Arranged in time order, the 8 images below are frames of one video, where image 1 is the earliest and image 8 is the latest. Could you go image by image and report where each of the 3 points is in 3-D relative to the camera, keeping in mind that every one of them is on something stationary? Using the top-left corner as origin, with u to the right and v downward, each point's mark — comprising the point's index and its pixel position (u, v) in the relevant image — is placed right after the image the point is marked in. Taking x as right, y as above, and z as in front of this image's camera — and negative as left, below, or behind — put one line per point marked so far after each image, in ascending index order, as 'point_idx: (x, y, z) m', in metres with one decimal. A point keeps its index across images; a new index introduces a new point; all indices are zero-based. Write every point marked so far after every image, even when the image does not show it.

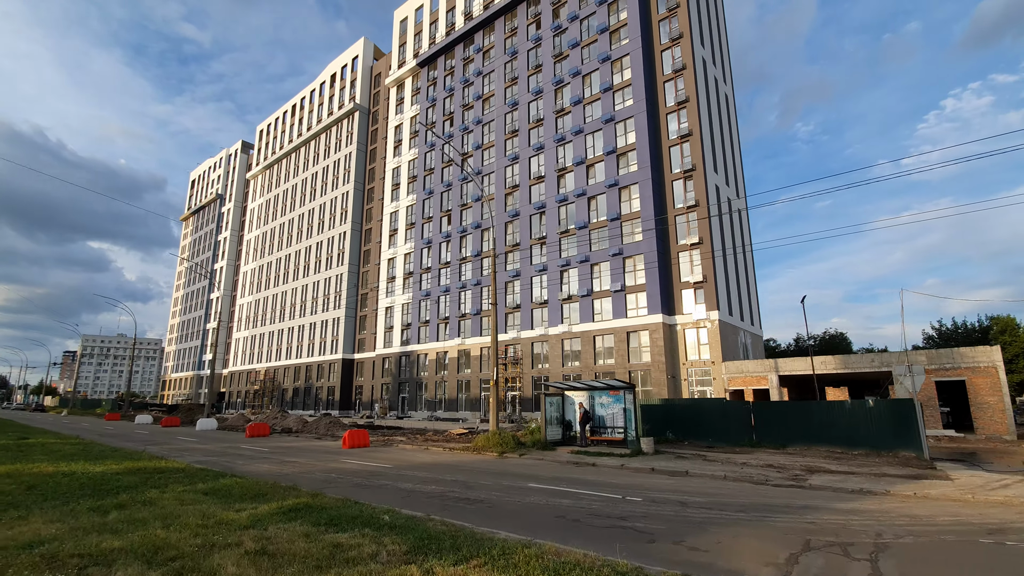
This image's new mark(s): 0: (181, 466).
0: (-9.8, -5.3, +13.9) m
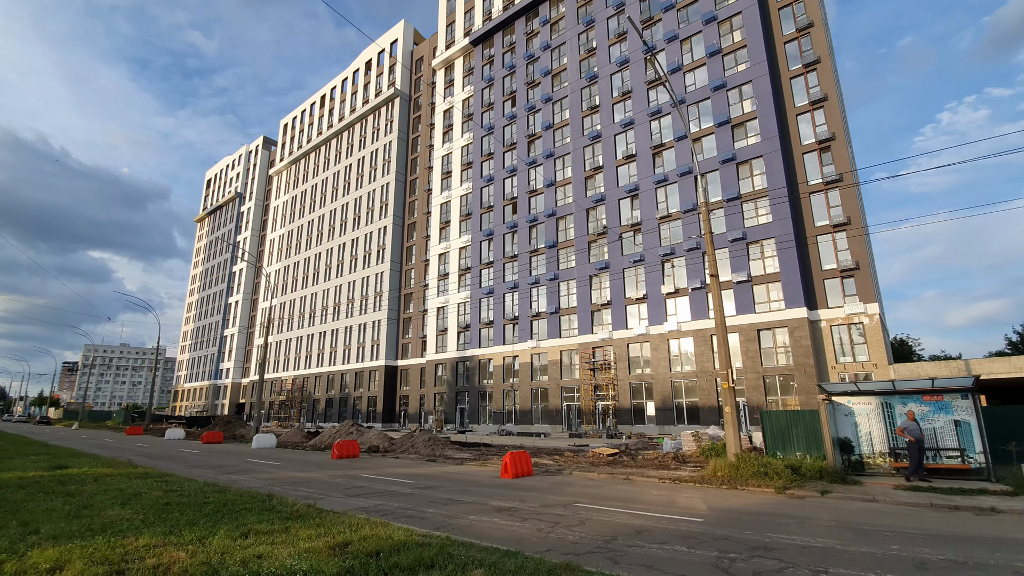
0: (-1.3, -3.7, +7.0) m
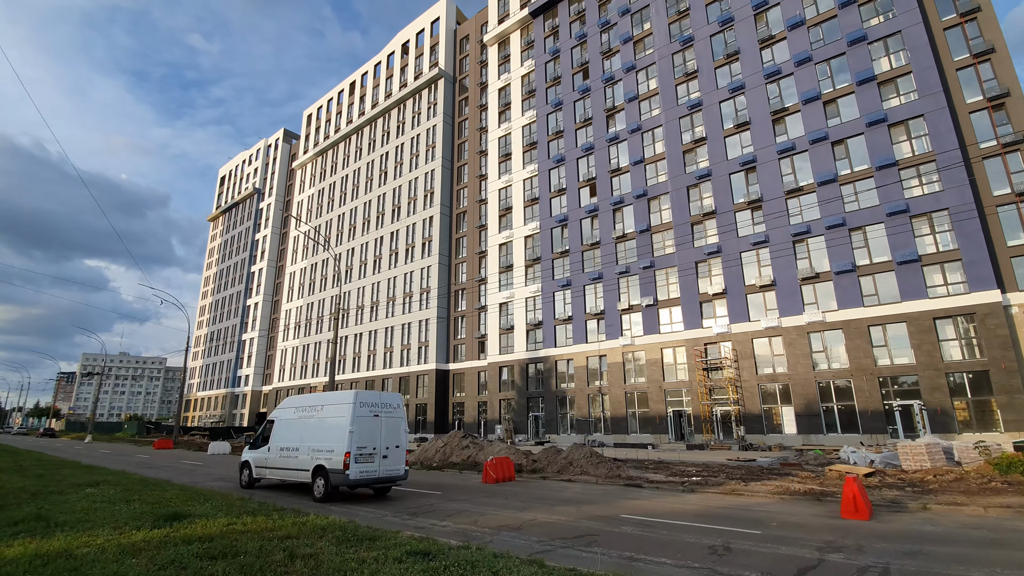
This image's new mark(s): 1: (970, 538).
0: (+7.1, -2.0, +0.7) m
1: (+9.6, -5.1, +9.6) m
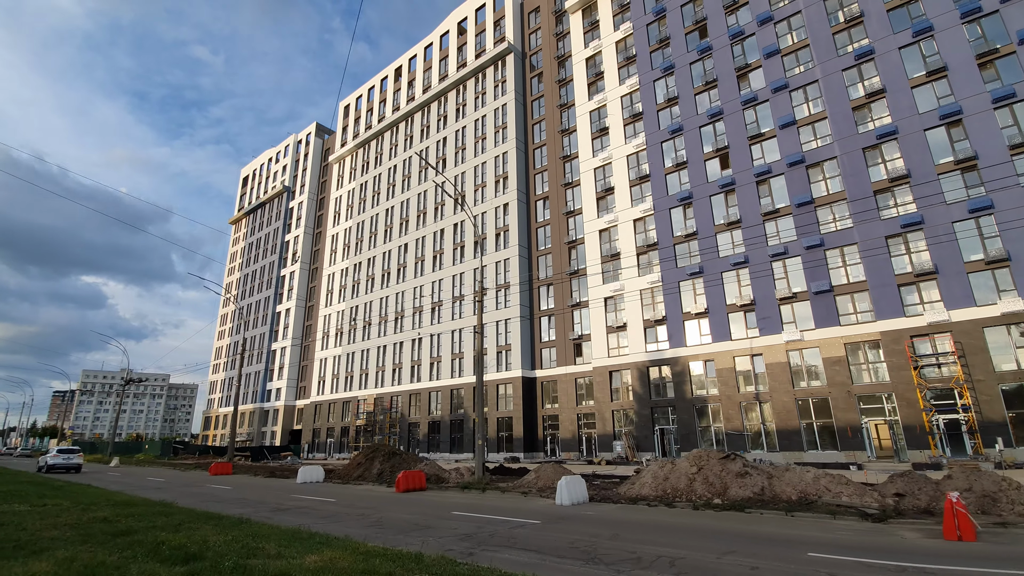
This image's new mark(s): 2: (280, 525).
0: (+17.7, +0.6, -7.0) m
1: (+20.2, -2.8, +1.9) m
2: (-5.8, -5.9, +11.9) m
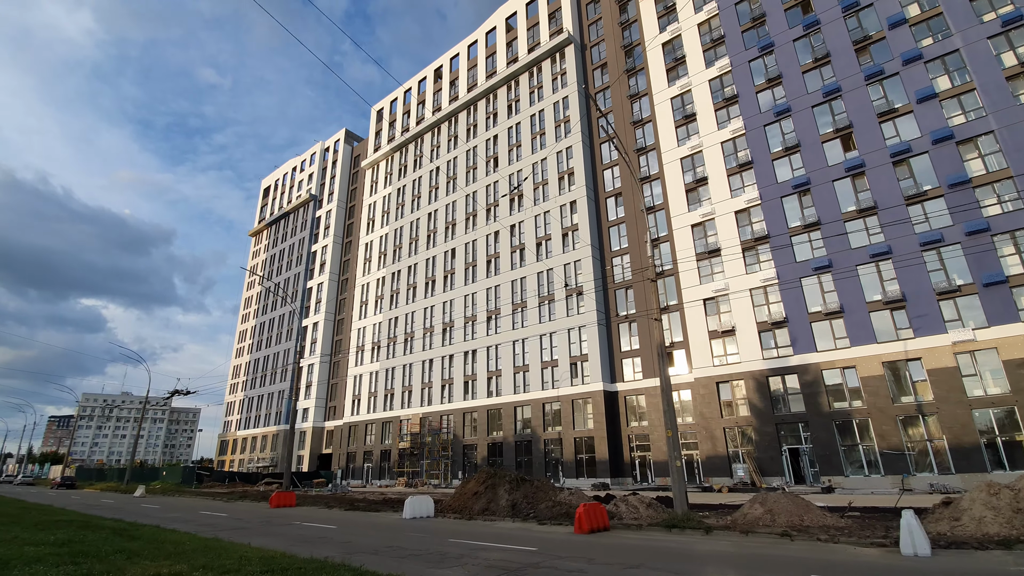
0: (+25.2, +3.2, -12.0) m
1: (+27.7, -0.7, -3.3) m
2: (+1.7, -4.4, +6.4) m
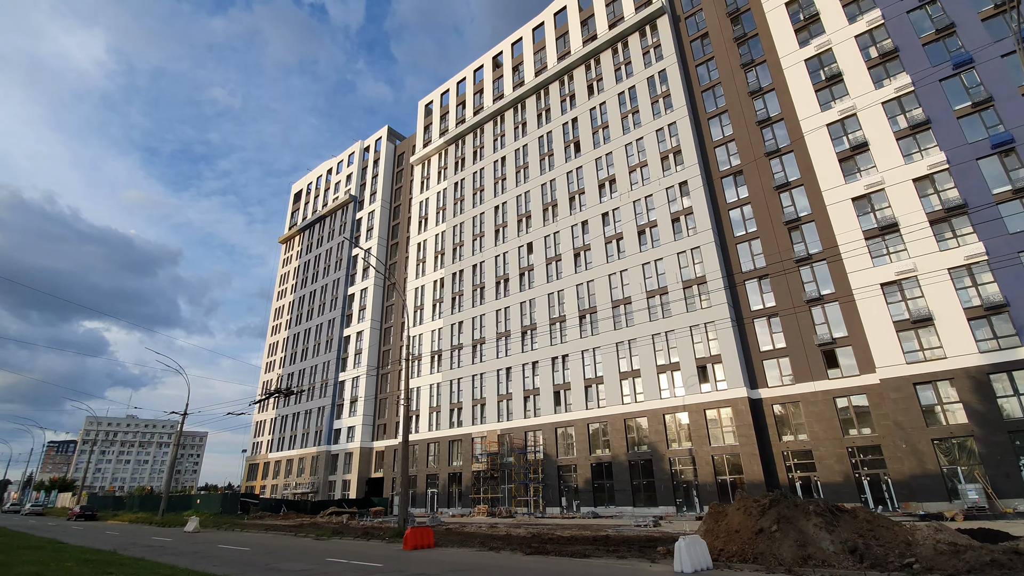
0: (+34.8, +6.9, -18.6) m
1: (+37.3, +2.7, -10.1) m
2: (+11.4, -1.7, -0.5) m
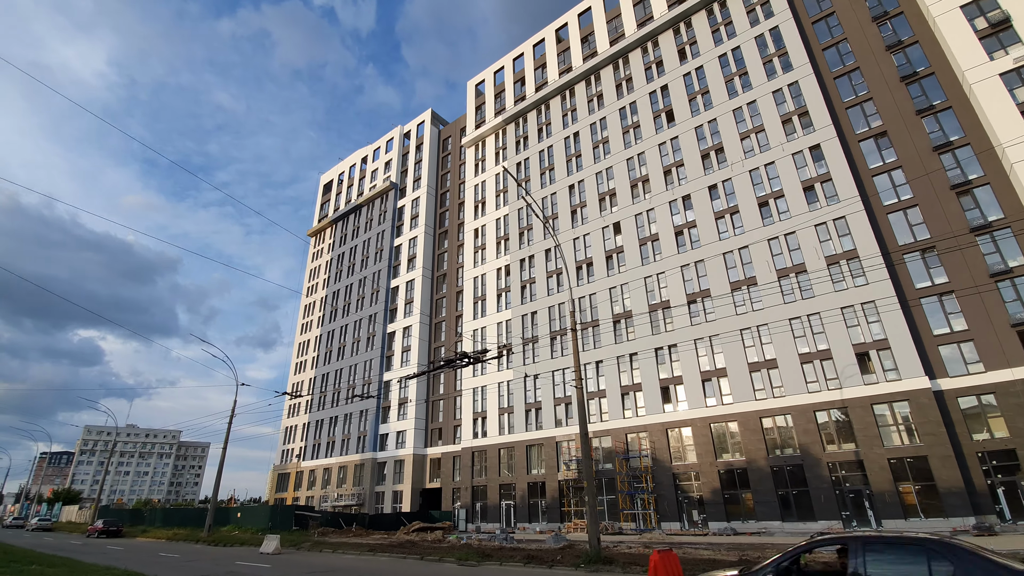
0: (+44.3, +10.1, -24.0) m
1: (+46.7, +5.7, -15.6) m
2: (+20.6, +1.2, -6.4) m
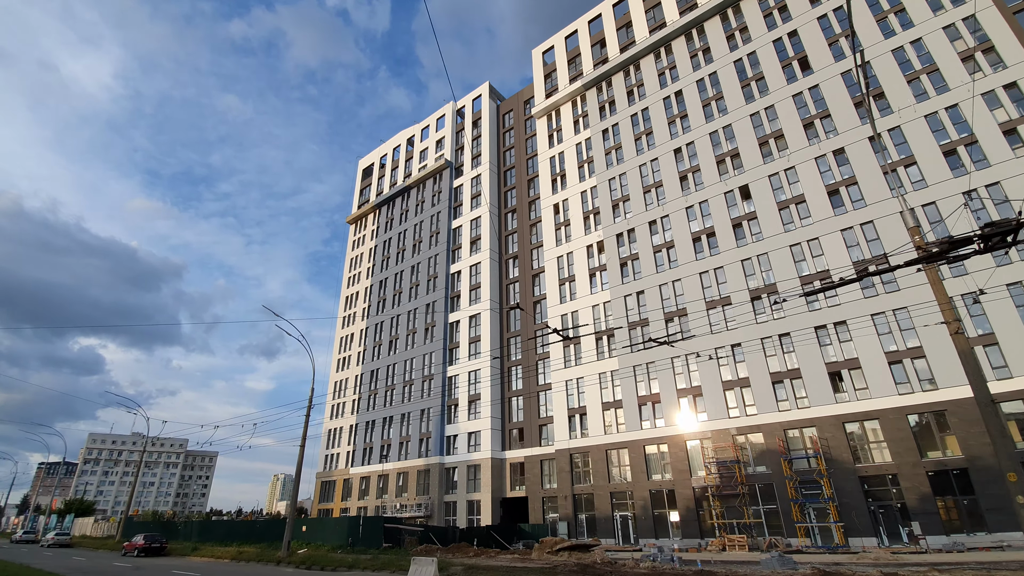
0: (+54.3, +14.1, -30.5) m
1: (+56.7, +9.5, -22.1) m
2: (+30.6, +4.8, -13.1) m
